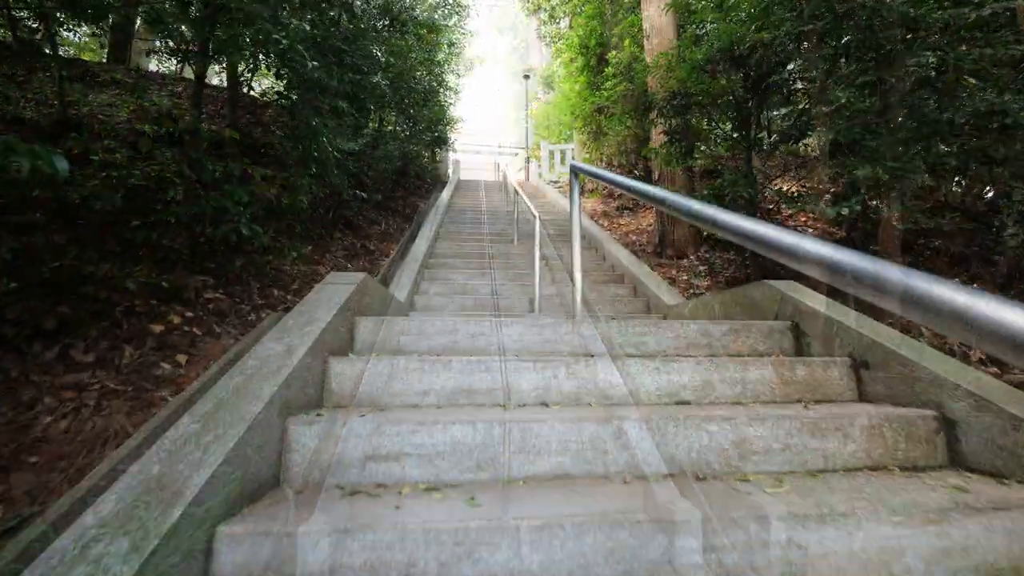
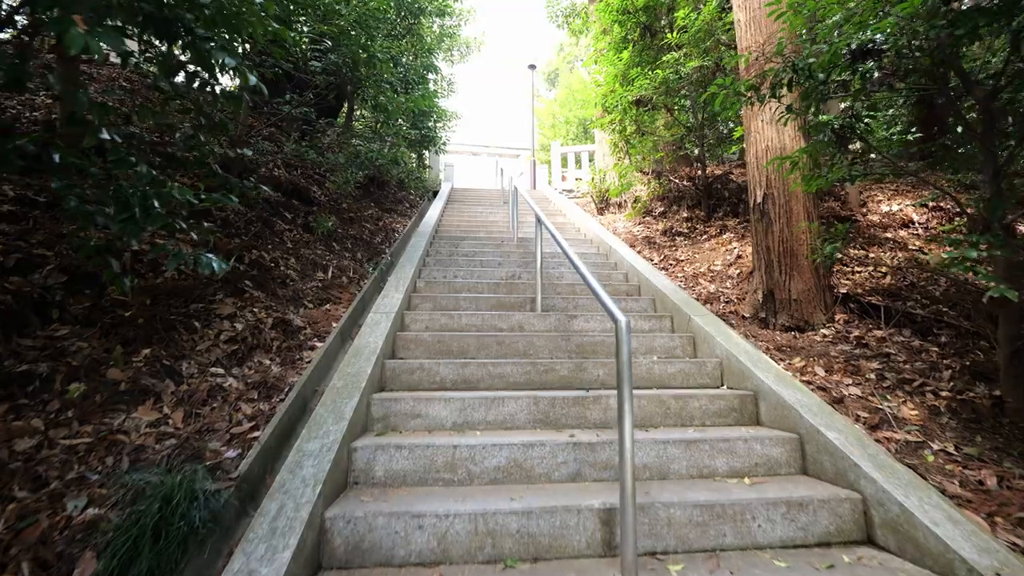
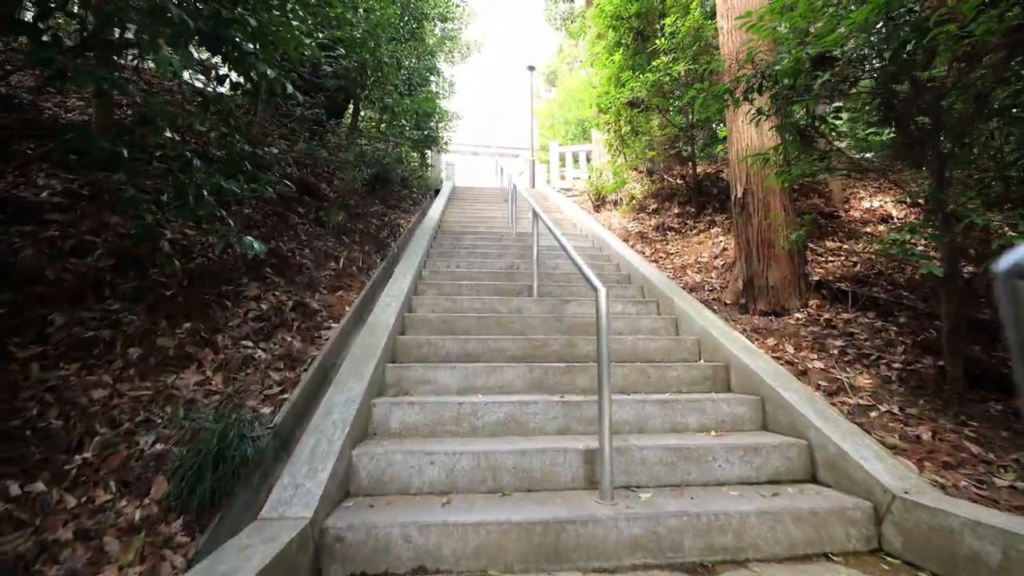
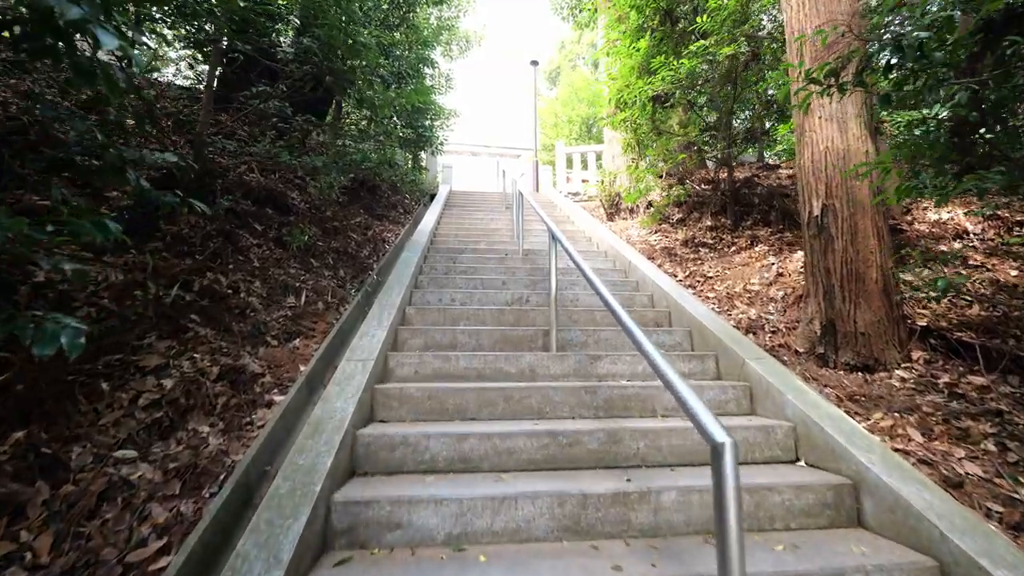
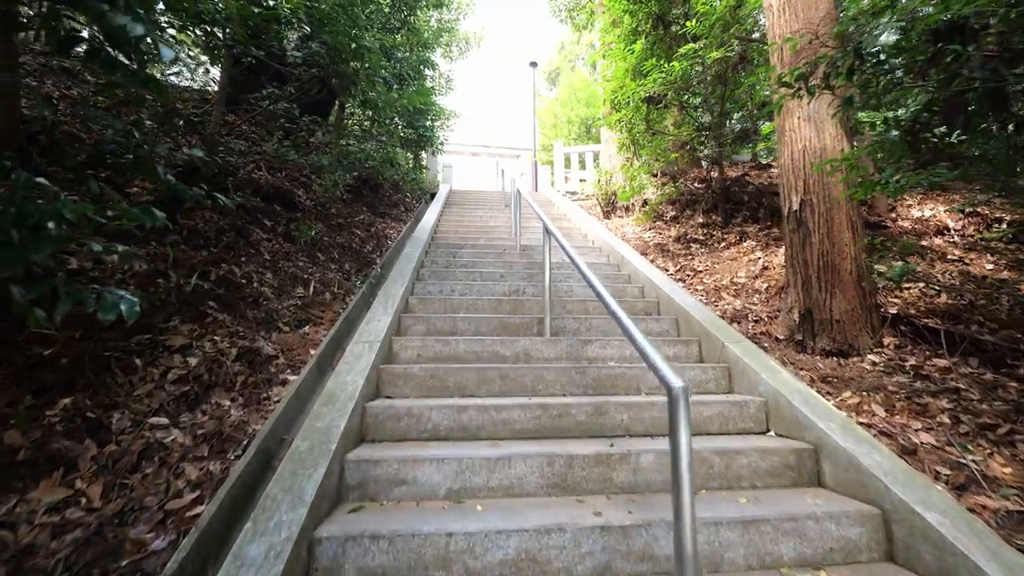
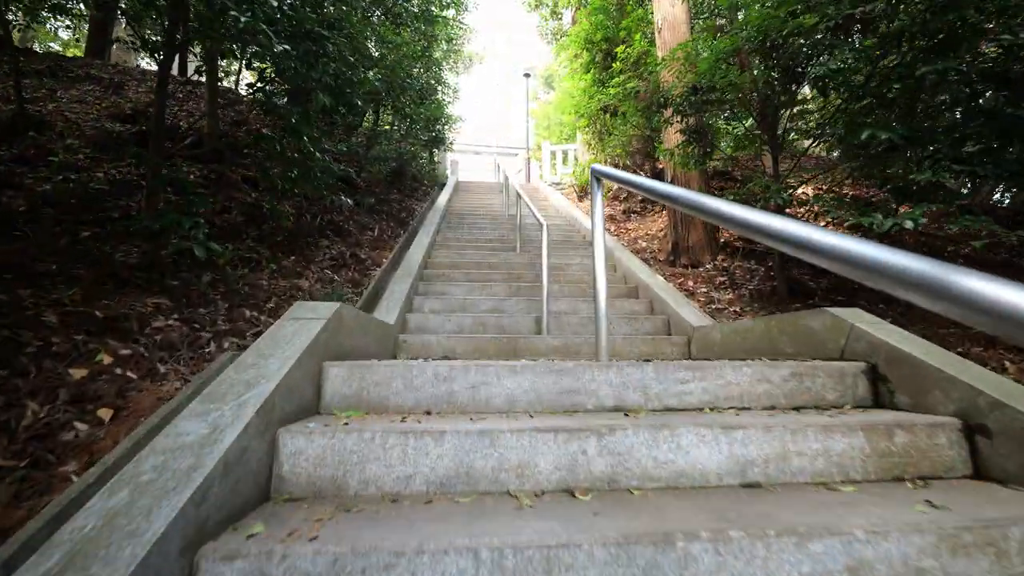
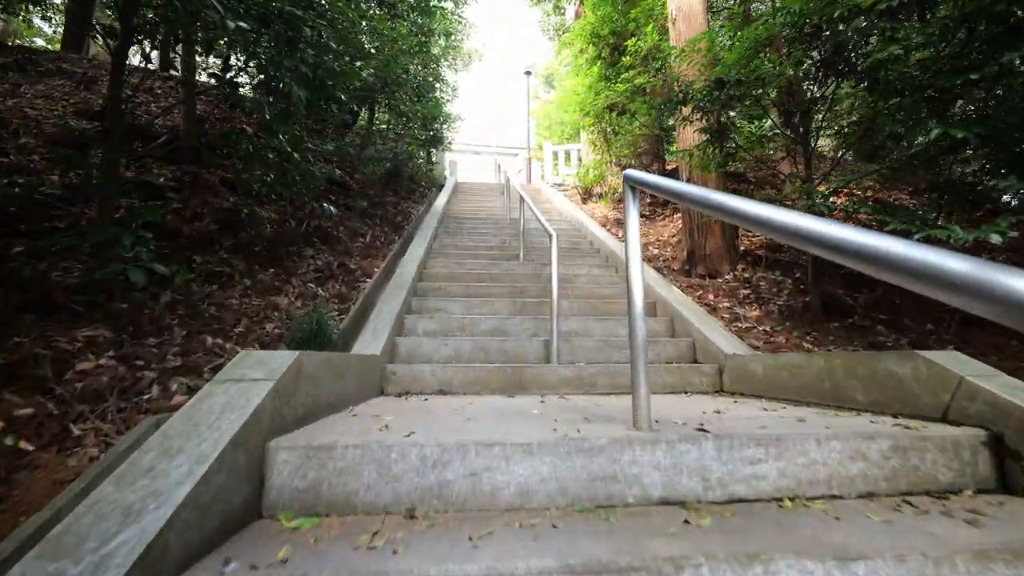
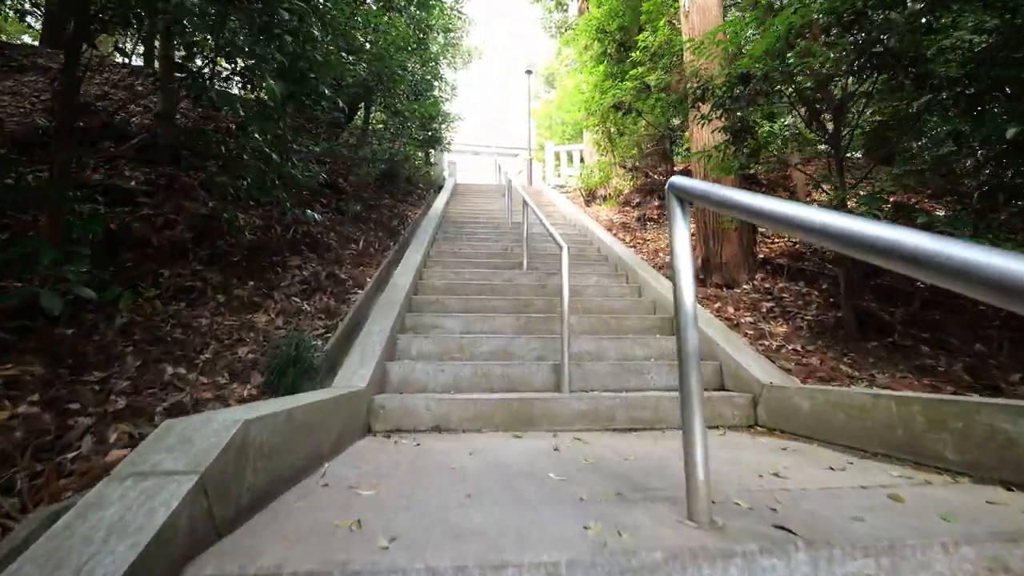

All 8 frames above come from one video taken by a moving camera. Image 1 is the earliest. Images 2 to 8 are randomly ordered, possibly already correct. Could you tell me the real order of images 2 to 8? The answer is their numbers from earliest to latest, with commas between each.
6, 7, 8, 3, 2, 5, 4
